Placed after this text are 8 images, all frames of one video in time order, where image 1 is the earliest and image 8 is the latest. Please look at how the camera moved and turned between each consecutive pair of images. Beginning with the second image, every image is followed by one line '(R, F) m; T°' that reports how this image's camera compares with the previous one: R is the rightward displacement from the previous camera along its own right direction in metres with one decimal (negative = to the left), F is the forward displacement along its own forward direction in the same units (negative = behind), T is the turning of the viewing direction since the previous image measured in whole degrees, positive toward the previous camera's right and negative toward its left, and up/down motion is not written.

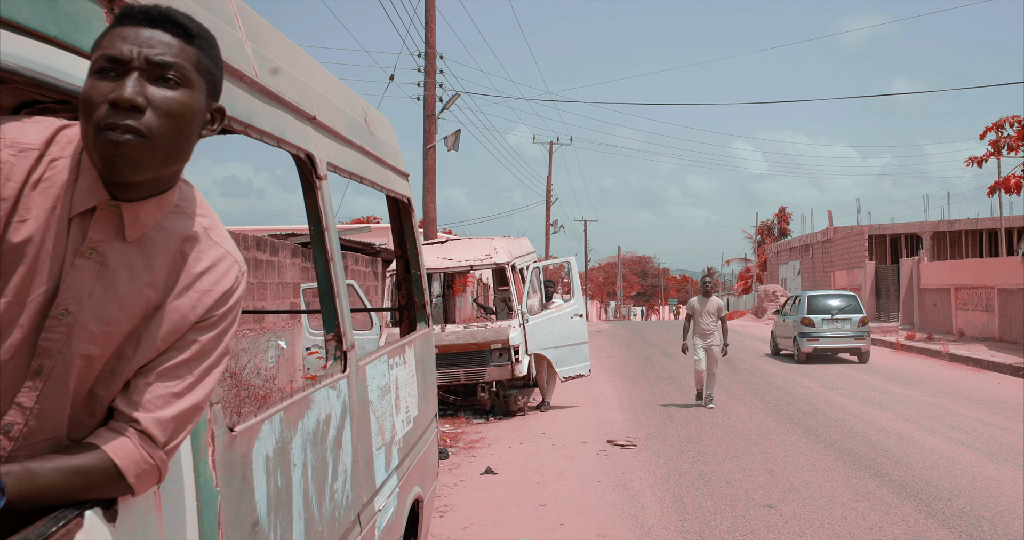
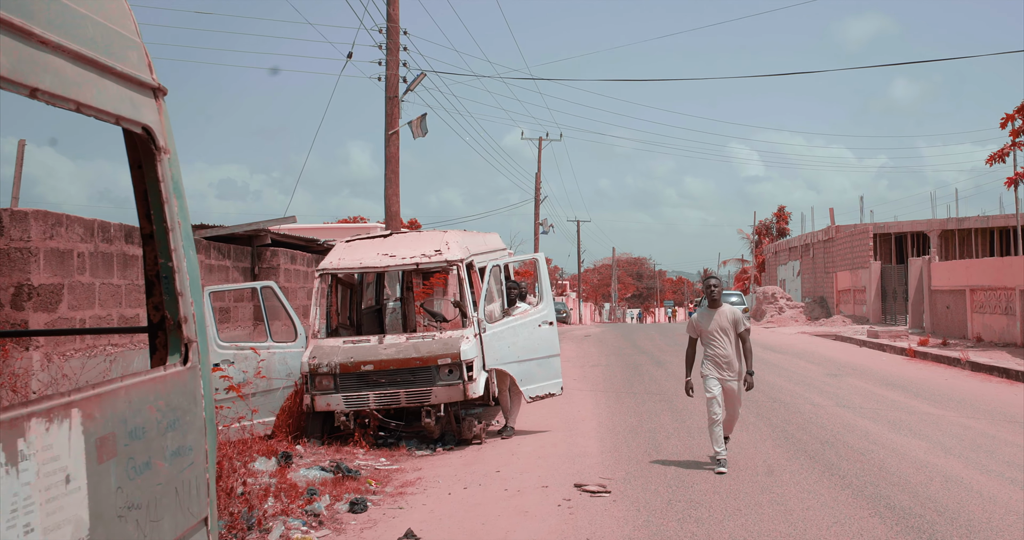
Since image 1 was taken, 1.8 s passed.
(+0.4, +1.7) m; 0°
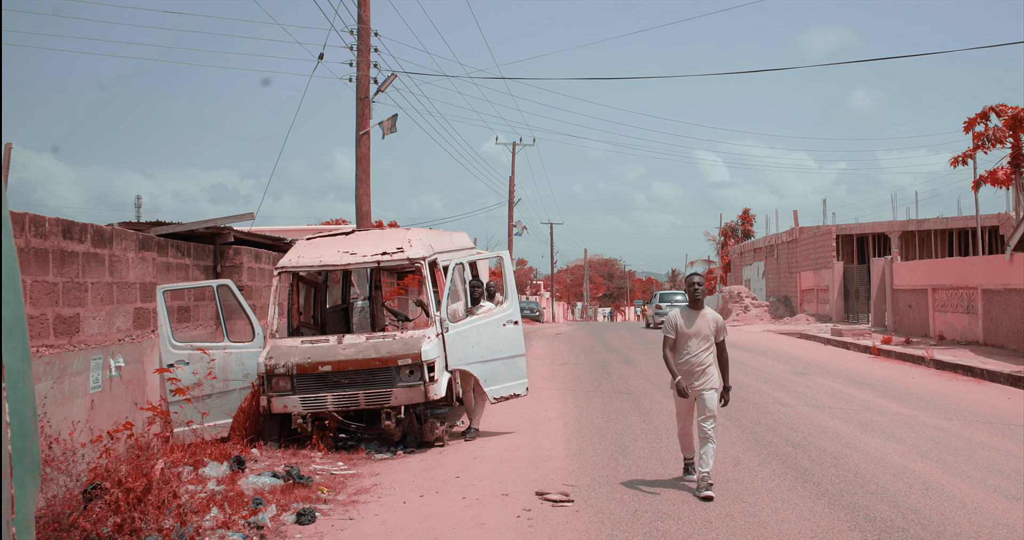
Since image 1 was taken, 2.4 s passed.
(+0.1, +0.3) m; +2°
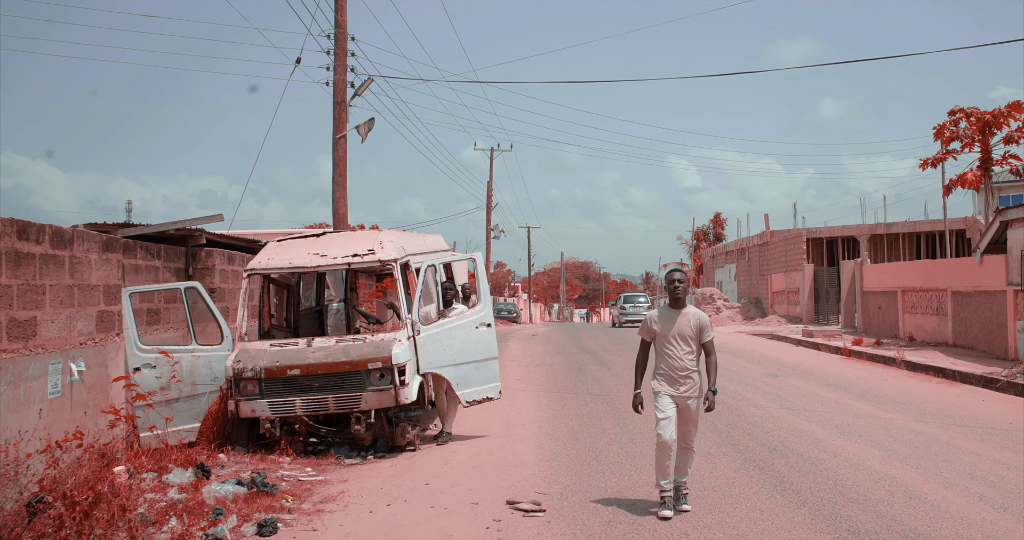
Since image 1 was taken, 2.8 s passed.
(0.0, +0.1) m; +2°
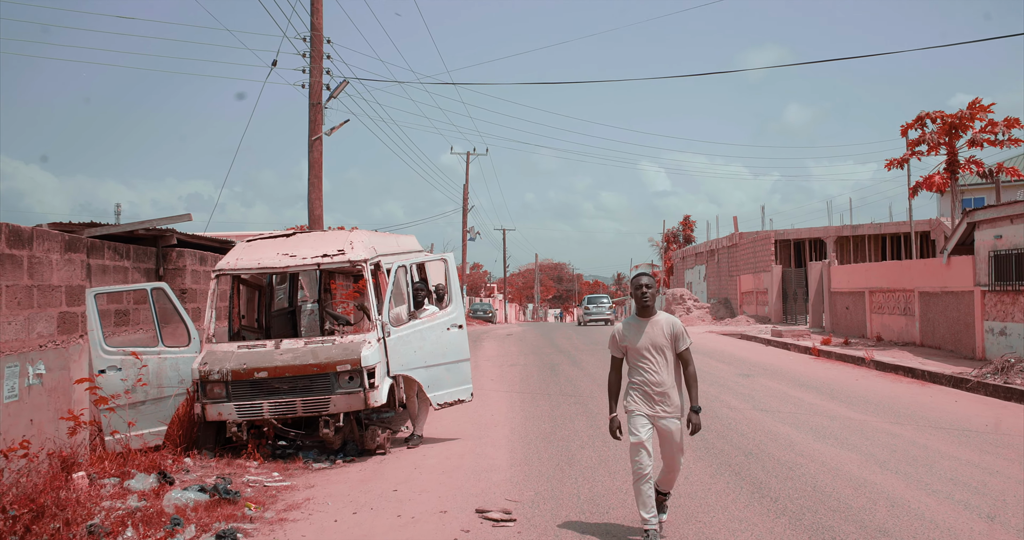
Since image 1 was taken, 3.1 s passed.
(0.0, +0.1) m; +2°
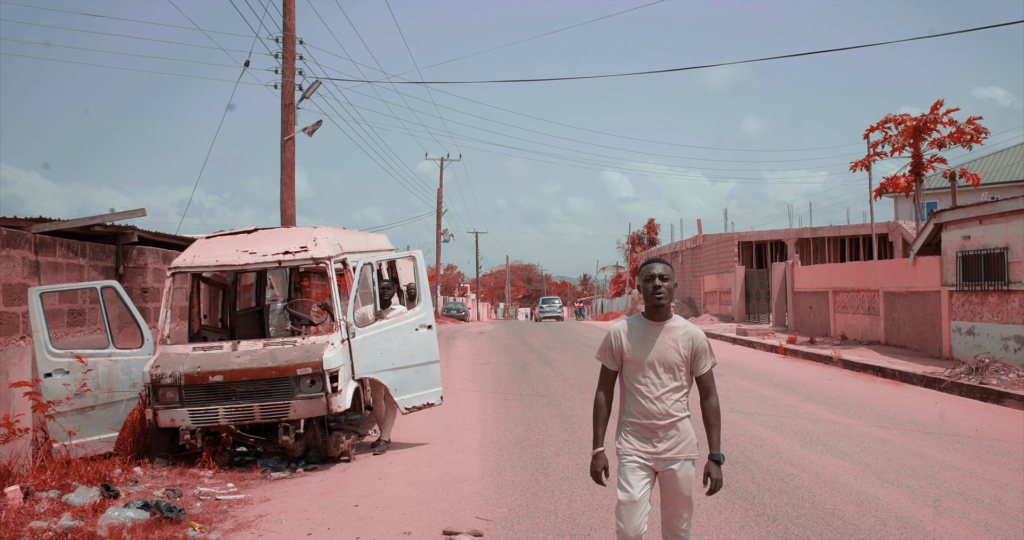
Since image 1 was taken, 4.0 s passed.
(0.0, +0.4) m; +2°
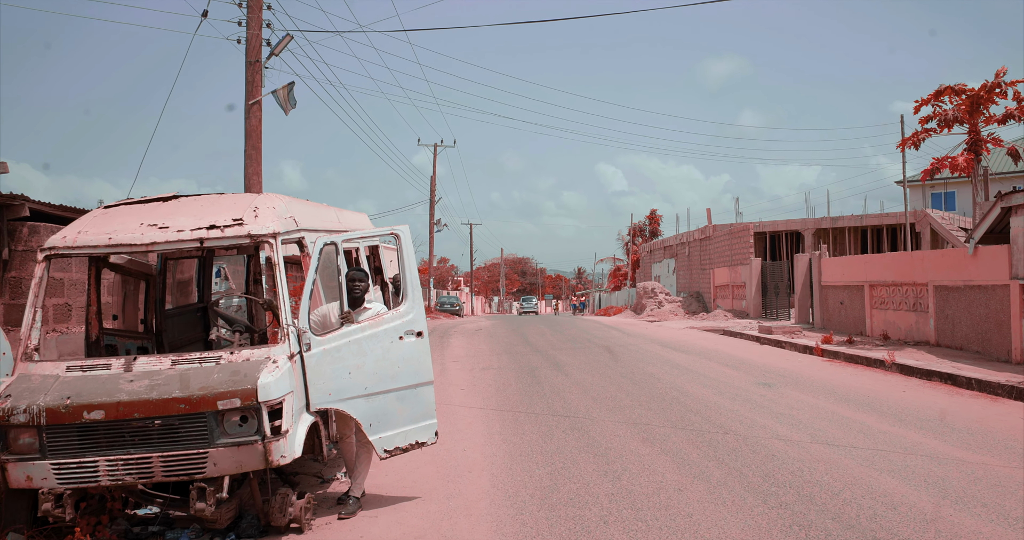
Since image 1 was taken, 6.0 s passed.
(-0.2, +2.3) m; 0°
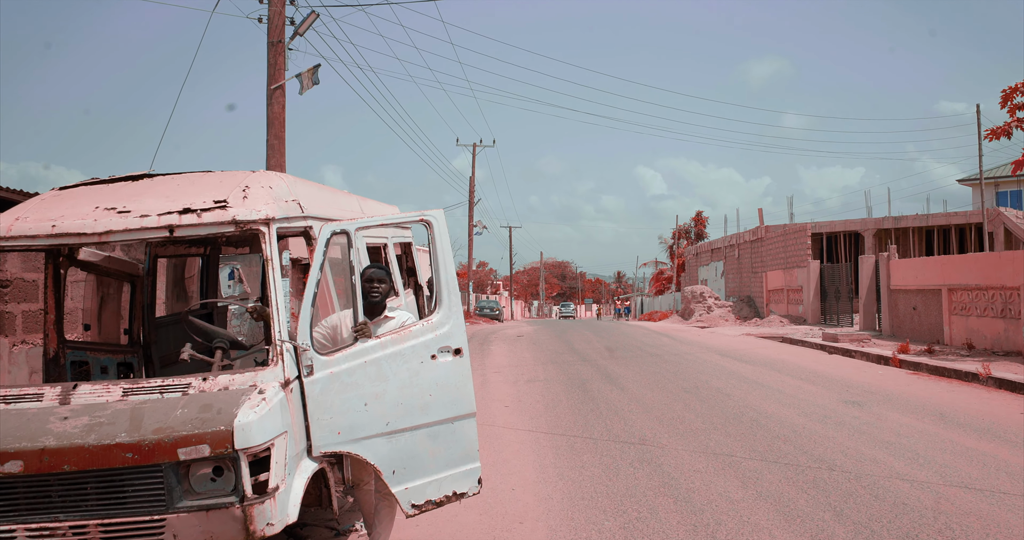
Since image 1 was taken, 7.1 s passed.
(-0.1, +1.3) m; -2°
